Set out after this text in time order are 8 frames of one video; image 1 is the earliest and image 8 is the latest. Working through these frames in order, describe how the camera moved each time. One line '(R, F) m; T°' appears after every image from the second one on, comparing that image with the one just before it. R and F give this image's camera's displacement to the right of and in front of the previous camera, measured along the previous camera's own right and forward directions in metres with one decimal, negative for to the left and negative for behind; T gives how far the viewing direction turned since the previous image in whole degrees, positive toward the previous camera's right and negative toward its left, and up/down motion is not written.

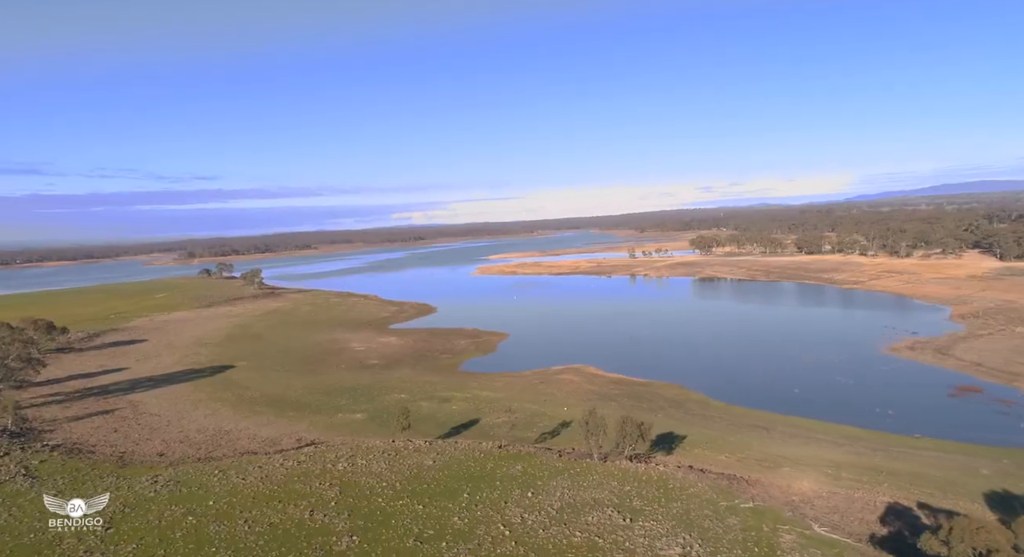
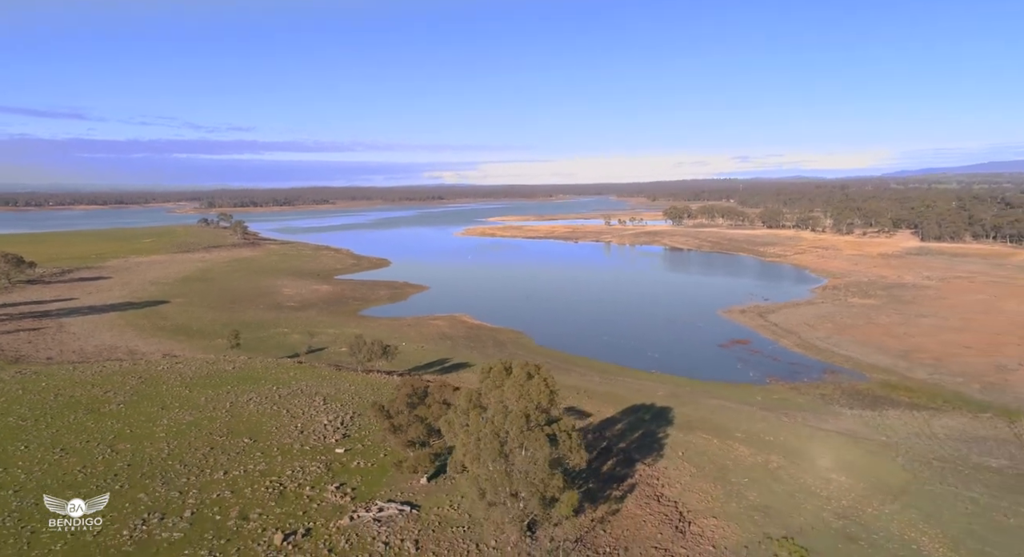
(+9.2, -4.9) m; -1°
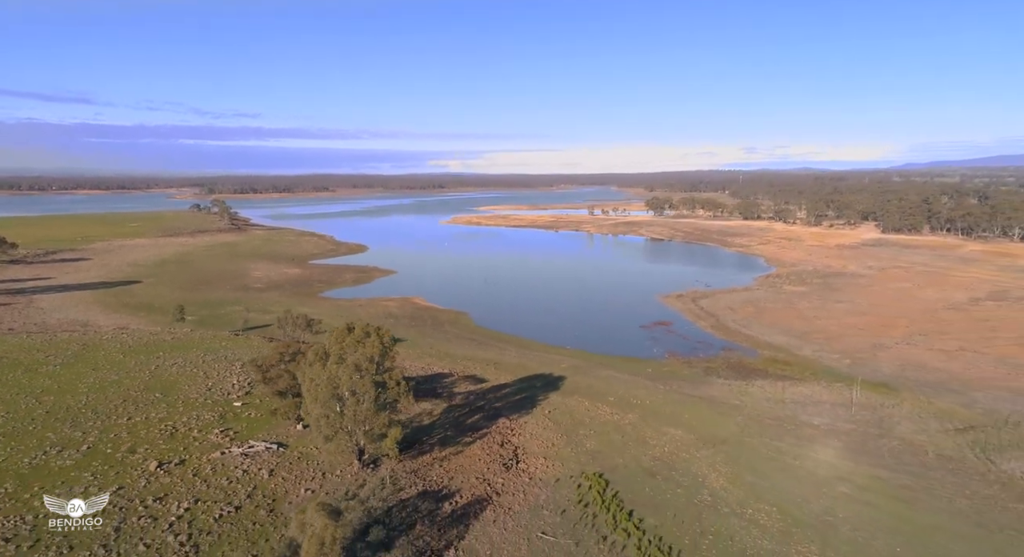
(+3.6, -2.1) m; 0°
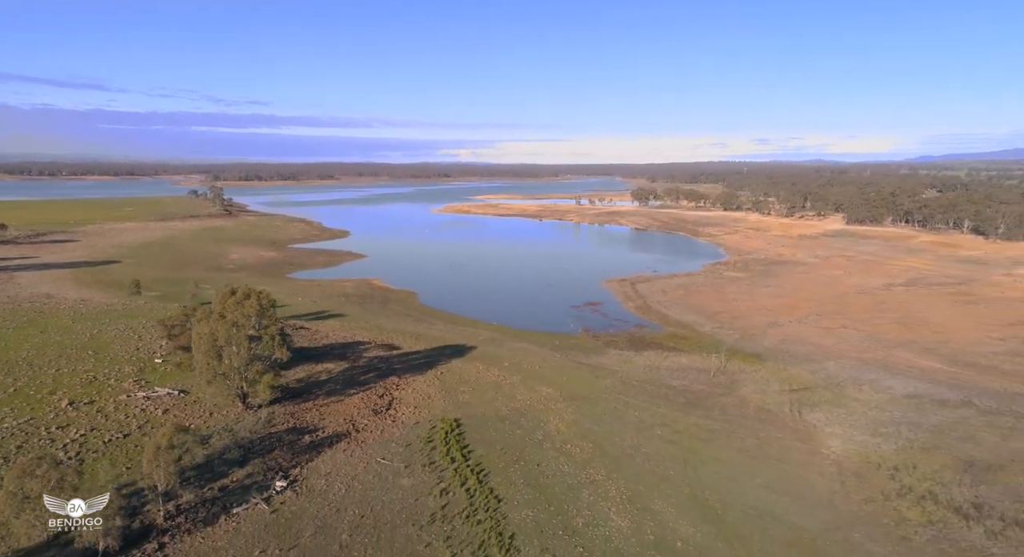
(+3.8, -2.3) m; 0°
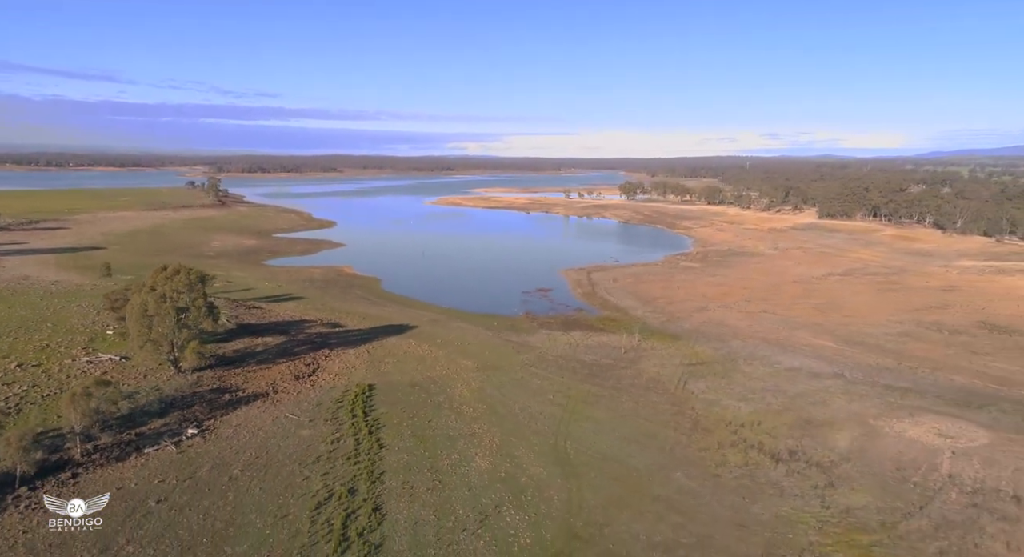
(+2.9, -1.8) m; 0°
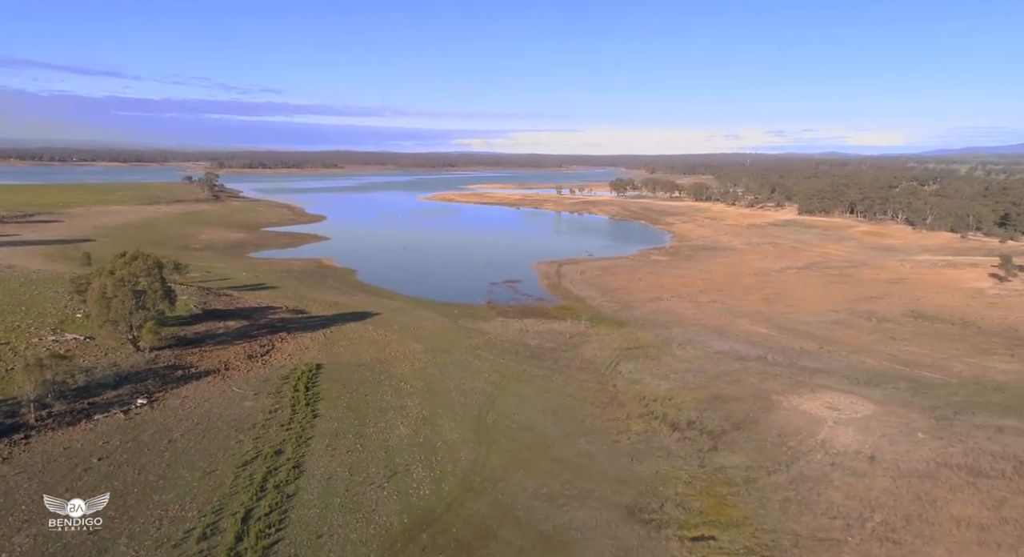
(+2.0, -1.3) m; 0°
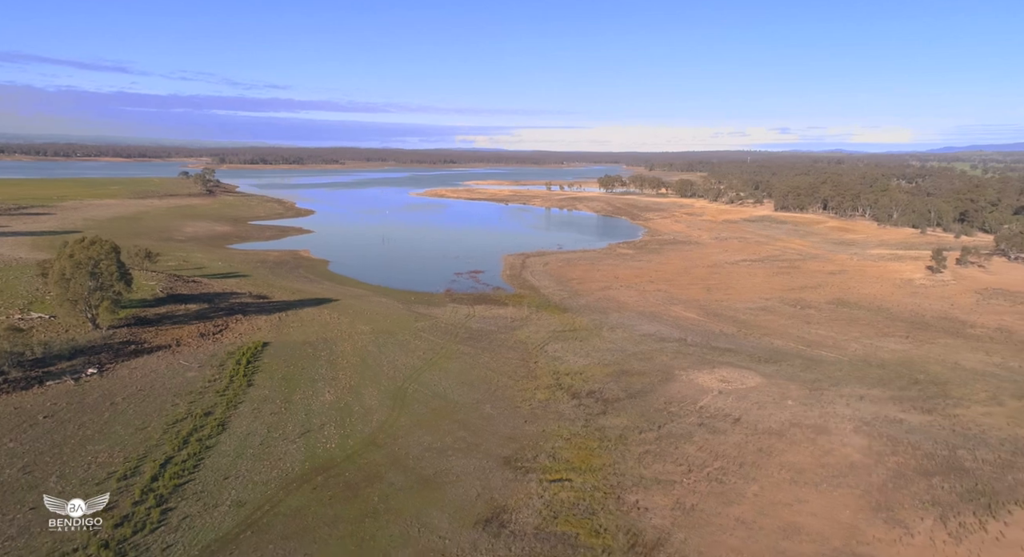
(+2.3, -1.6) m; 0°
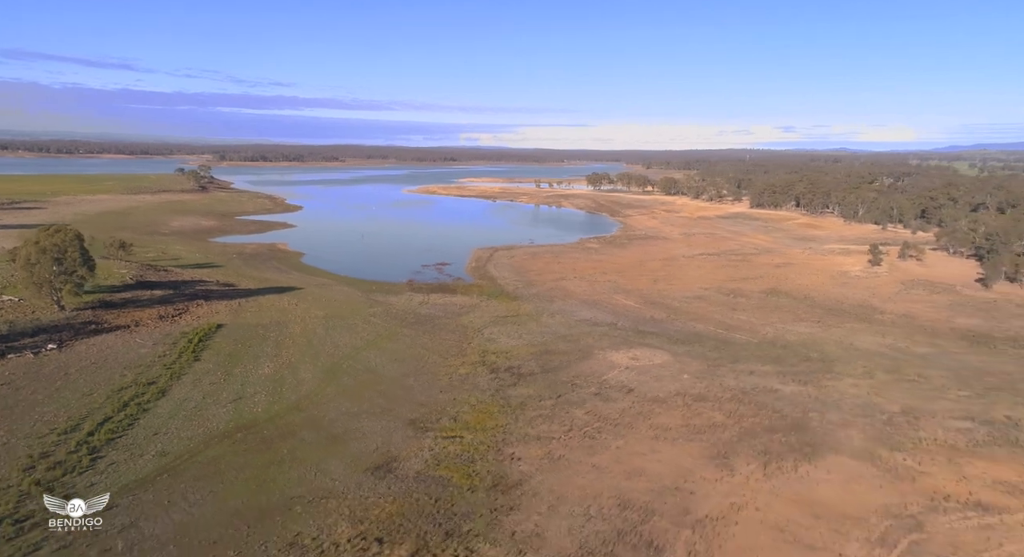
(+2.2, -1.5) m; 0°
